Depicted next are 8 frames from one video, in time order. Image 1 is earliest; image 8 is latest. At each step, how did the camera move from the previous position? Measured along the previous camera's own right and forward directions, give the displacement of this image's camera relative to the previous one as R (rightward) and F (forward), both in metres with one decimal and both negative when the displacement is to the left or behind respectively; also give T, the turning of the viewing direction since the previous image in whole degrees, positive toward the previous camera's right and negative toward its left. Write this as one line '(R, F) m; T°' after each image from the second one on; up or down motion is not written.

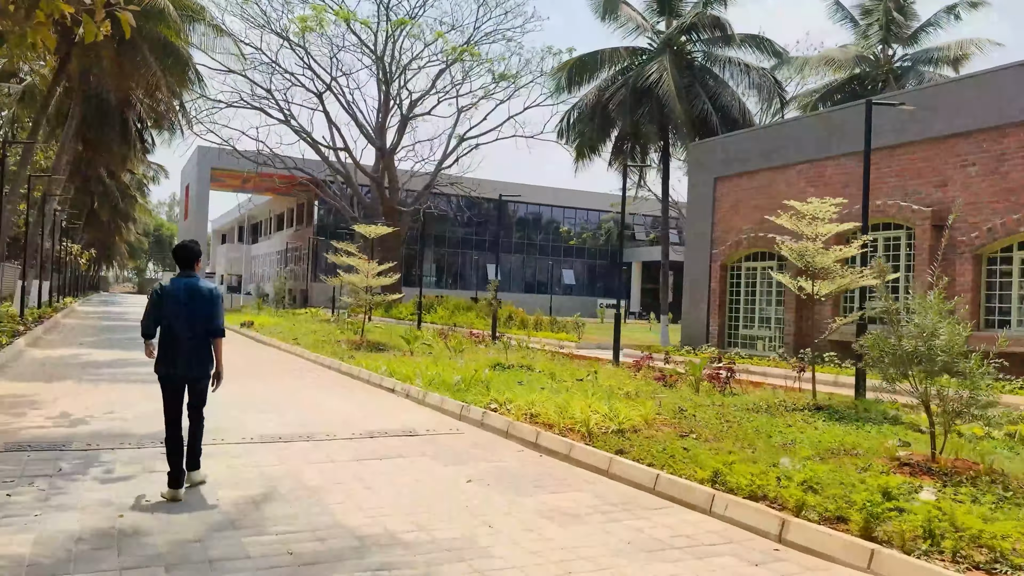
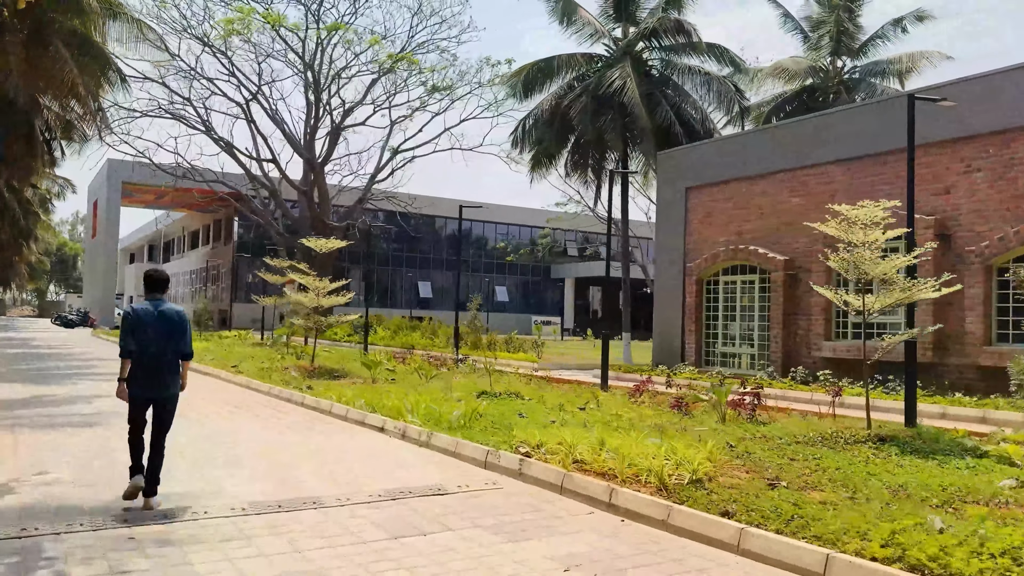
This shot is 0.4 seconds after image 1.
(-1.1, +1.7) m; +6°
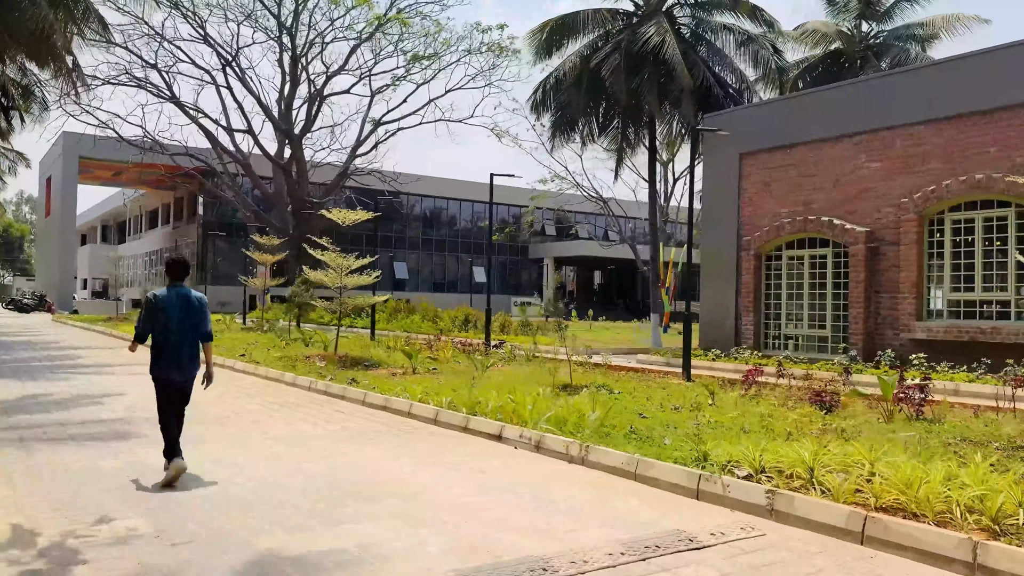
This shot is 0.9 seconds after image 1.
(-1.9, +2.1) m; +3°
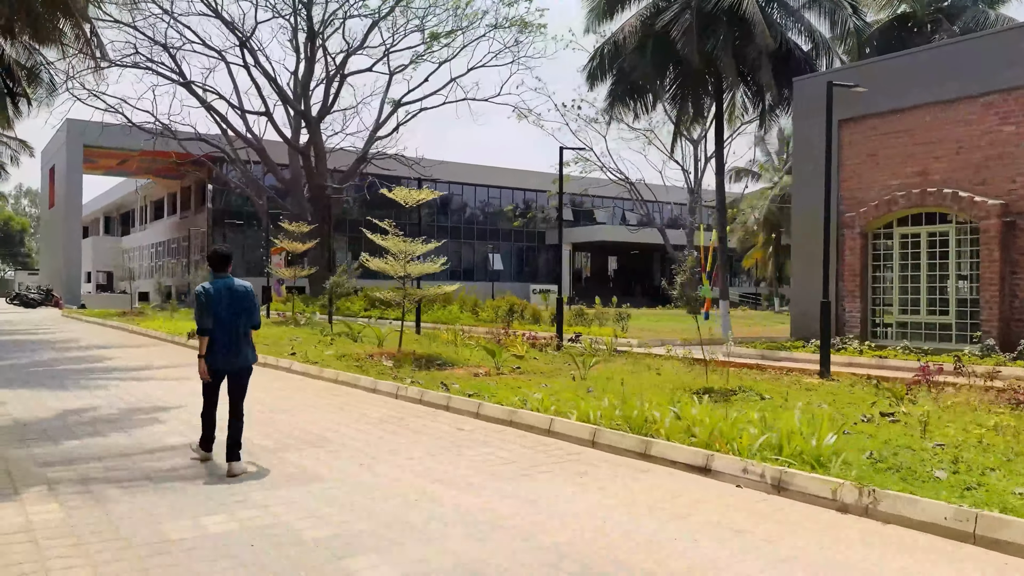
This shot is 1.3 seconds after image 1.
(-1.5, +1.9) m; 0°
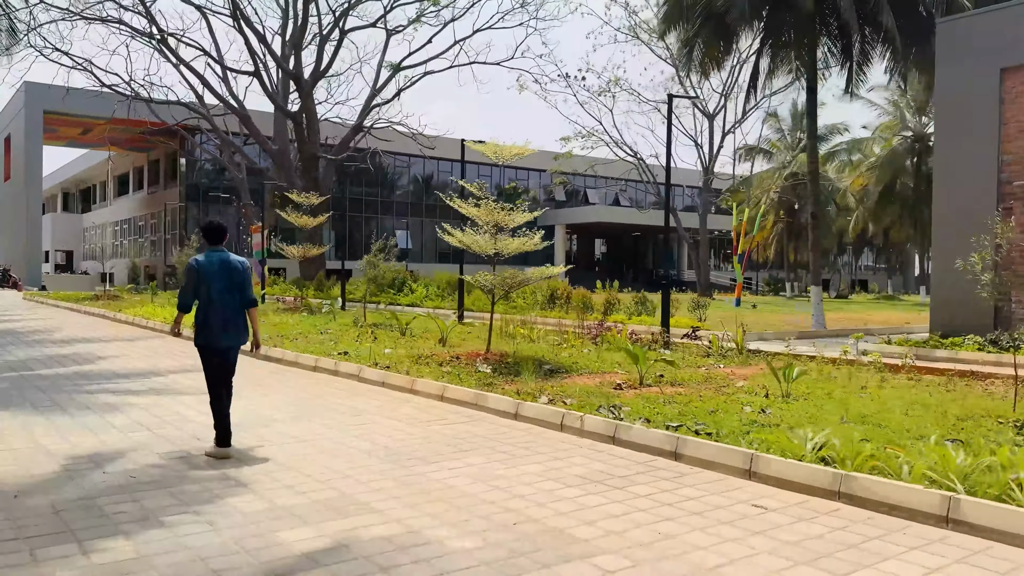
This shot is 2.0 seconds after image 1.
(-2.2, +3.3) m; +3°
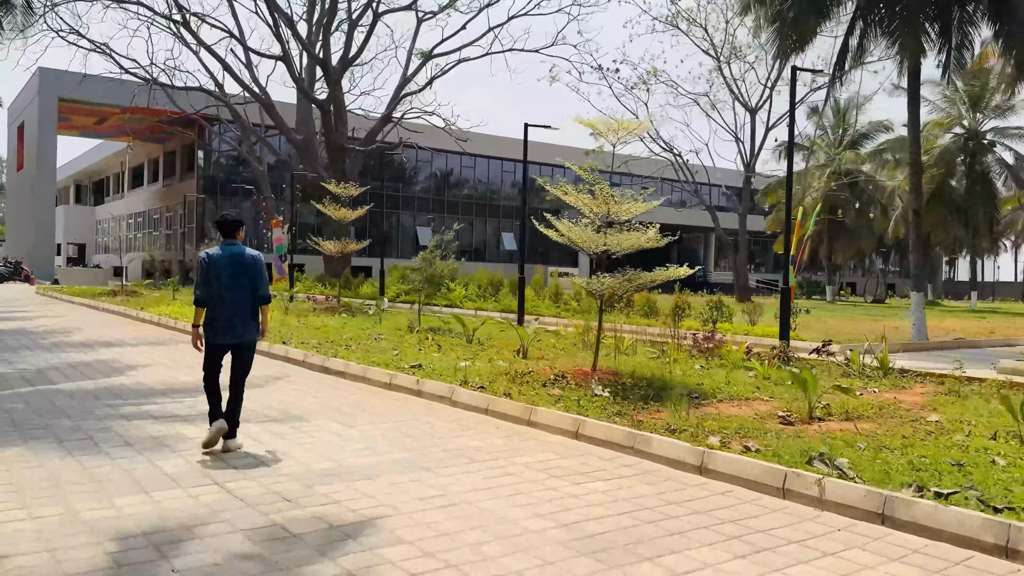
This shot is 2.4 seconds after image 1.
(-1.2, +1.9) m; -1°
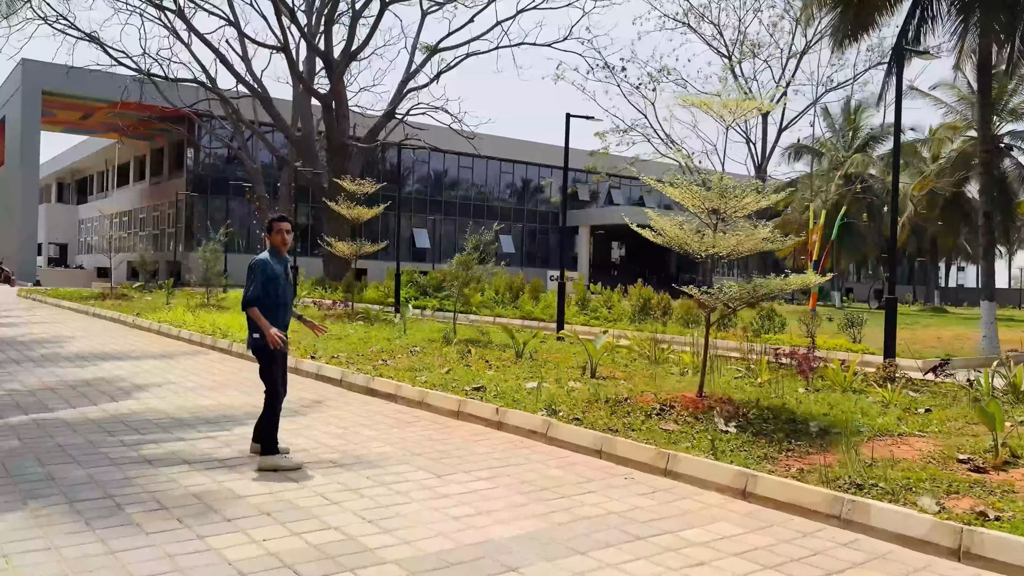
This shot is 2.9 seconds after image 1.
(-1.0, +1.5) m; +1°
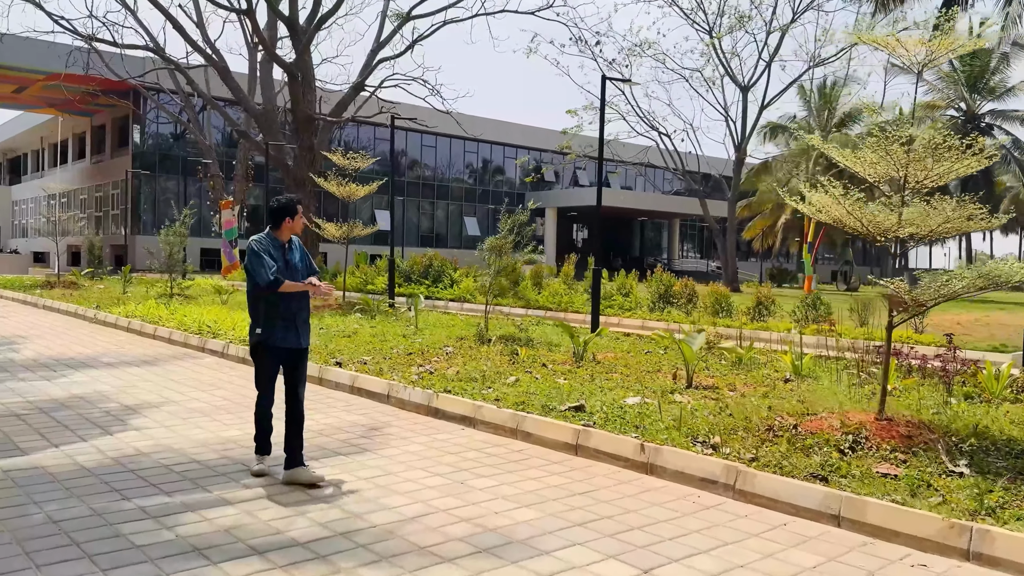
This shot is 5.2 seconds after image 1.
(-1.3, +1.9) m; +4°
